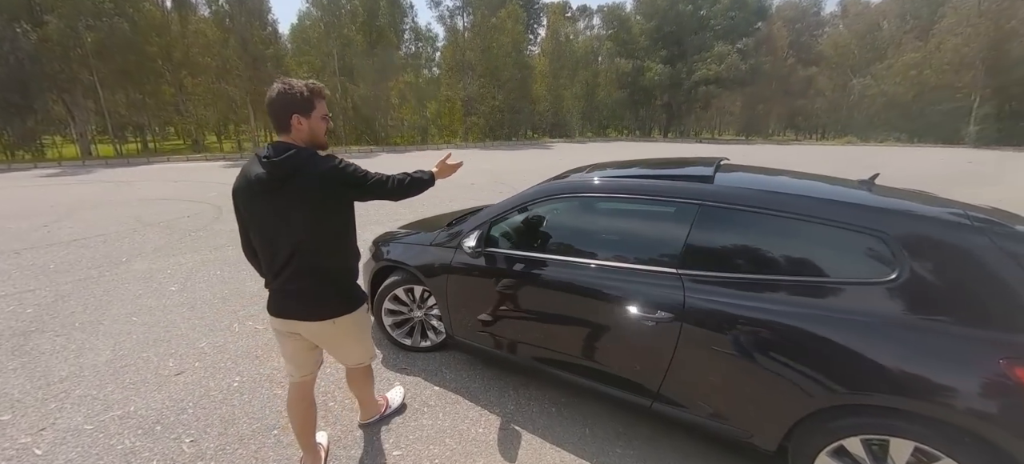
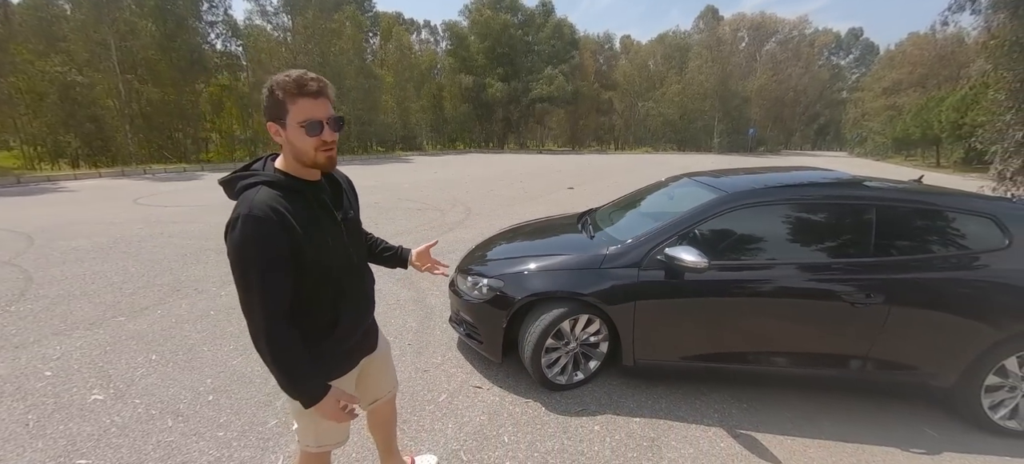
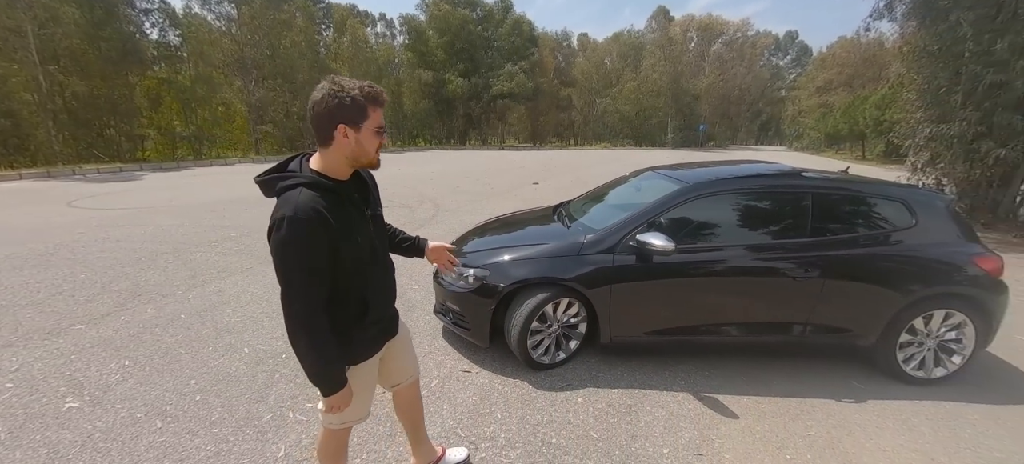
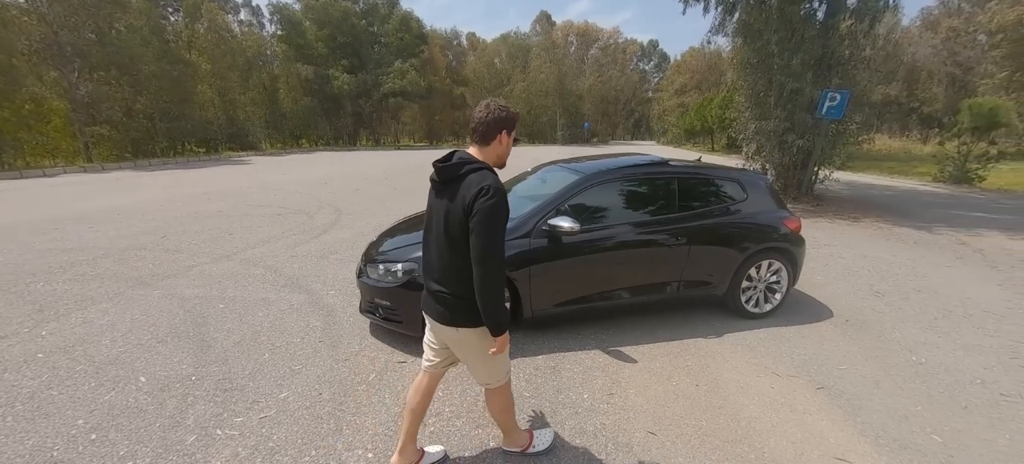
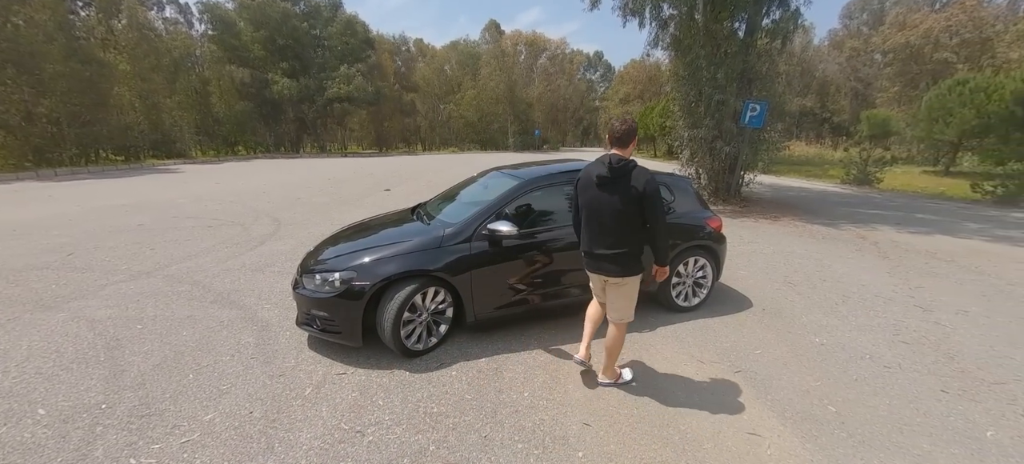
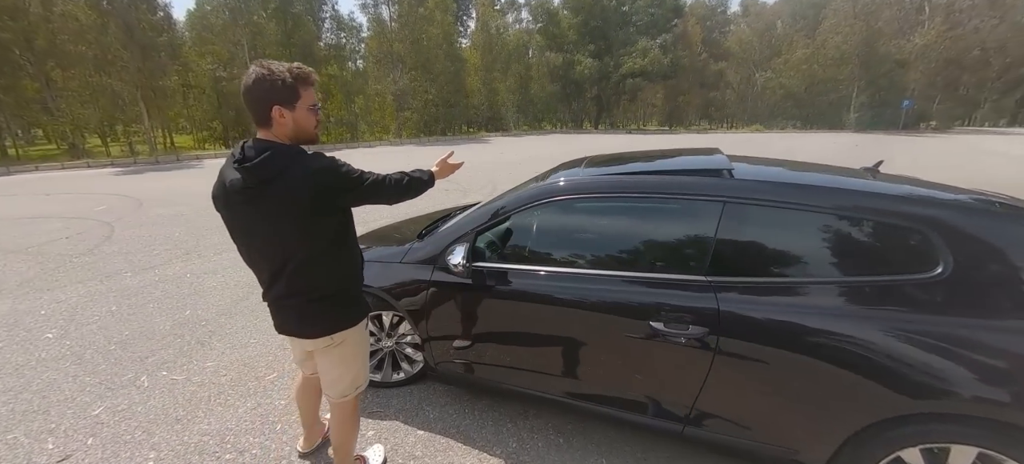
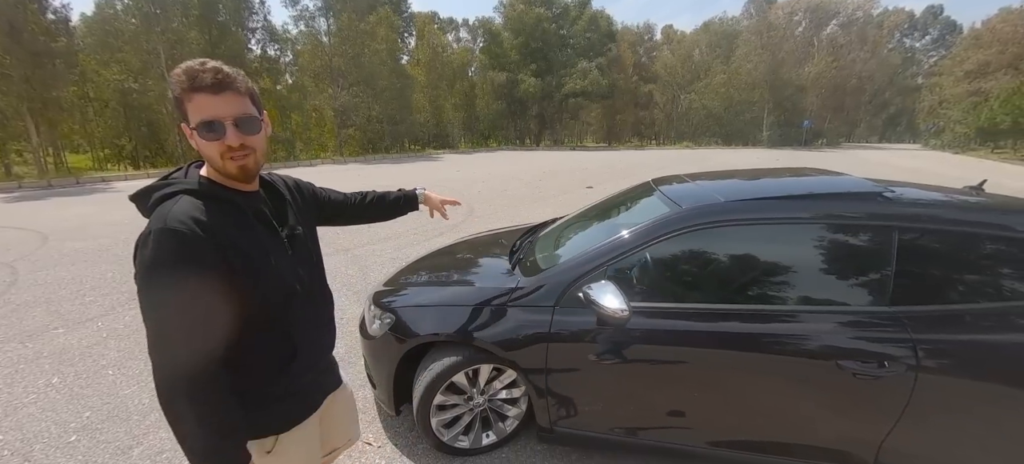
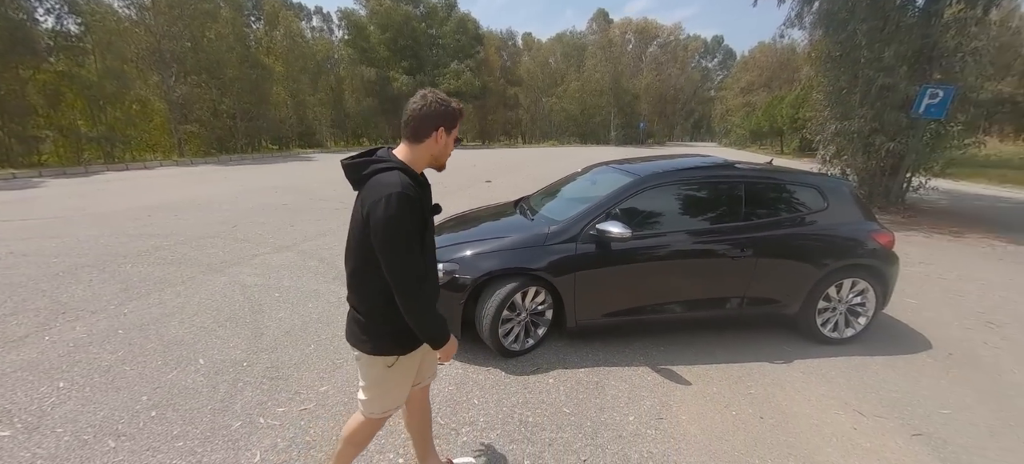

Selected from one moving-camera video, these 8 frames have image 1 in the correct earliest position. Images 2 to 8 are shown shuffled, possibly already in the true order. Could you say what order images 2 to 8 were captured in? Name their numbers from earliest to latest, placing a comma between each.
6, 7, 2, 3, 8, 4, 5
